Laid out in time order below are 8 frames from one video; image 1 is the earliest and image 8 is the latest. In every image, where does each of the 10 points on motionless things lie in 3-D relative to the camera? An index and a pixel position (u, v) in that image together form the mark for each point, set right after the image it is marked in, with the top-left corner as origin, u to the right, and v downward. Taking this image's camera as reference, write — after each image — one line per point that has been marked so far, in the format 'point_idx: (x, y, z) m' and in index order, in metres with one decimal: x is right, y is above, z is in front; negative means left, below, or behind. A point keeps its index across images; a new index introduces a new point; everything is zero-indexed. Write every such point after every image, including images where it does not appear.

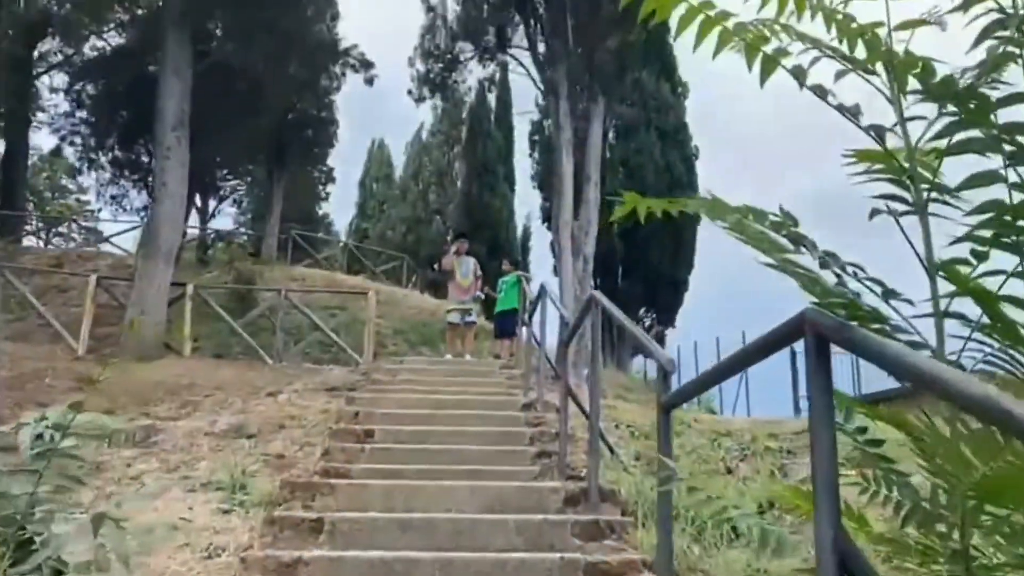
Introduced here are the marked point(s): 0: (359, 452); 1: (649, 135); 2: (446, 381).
0: (-1.0, -1.1, +6.5) m
1: (+2.2, +2.5, +16.6) m
2: (-0.6, -1.0, +10.1) m
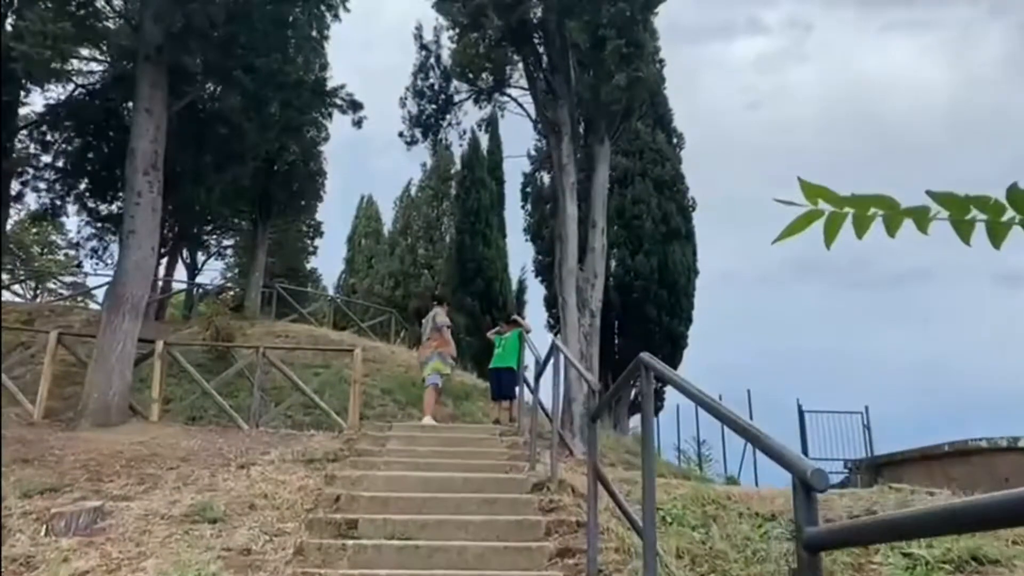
0: (-0.9, -1.4, +5.4) m
1: (+2.1, +1.6, +15.8) m
2: (-0.6, -1.5, +9.1) m
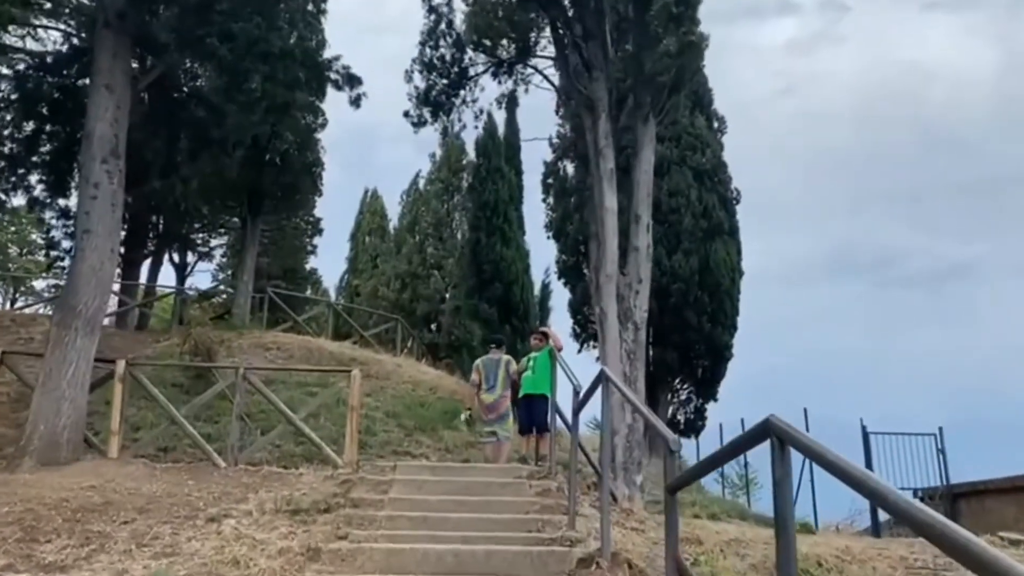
0: (-0.7, -1.5, +3.7) m
1: (+2.4, +1.6, +14.0) m
2: (-0.4, -1.6, +7.3) m
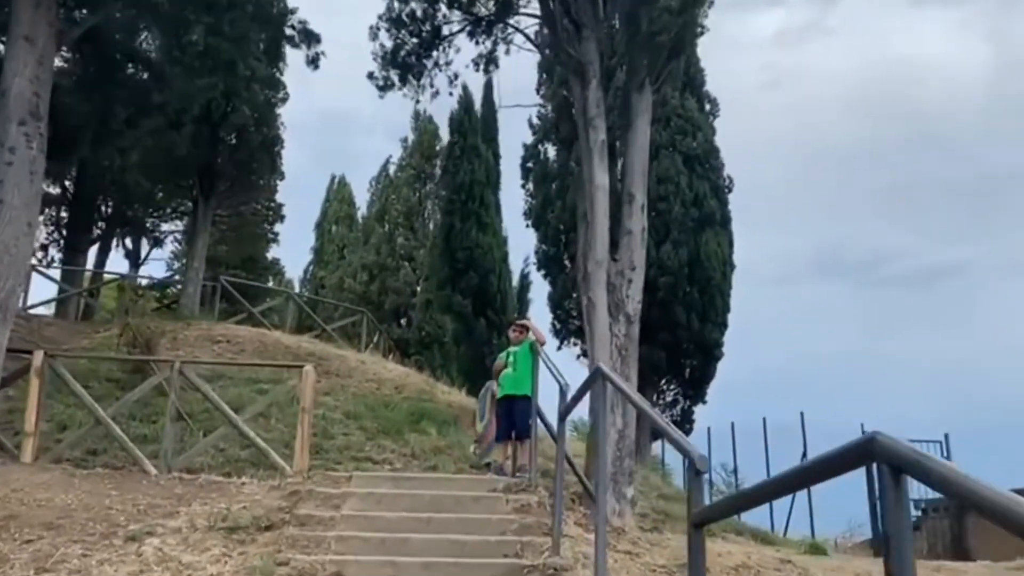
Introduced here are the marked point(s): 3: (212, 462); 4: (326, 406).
0: (-0.8, -1.4, +2.6) m
1: (+2.1, +1.7, +13.0) m
2: (-0.6, -1.5, +6.3) m
3: (-2.6, -1.5, +8.8) m
4: (-1.9, -1.2, +10.4) m
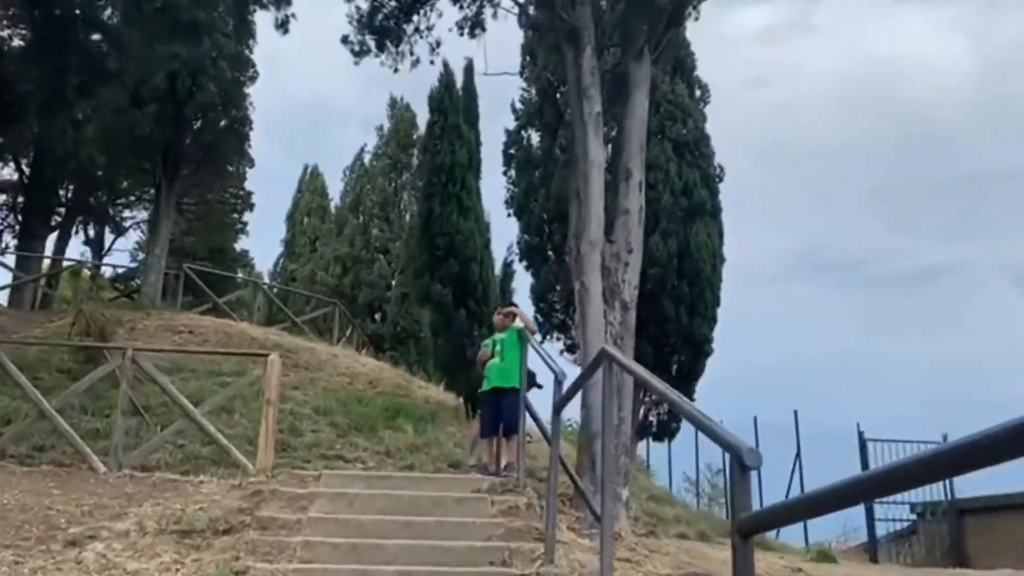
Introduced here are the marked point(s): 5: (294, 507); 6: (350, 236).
0: (-0.8, -1.2, +2.0) m
1: (+1.9, +1.7, +12.5) m
2: (-0.6, -1.3, +5.6) m
3: (-2.8, -1.4, +8.1) m
4: (-2.1, -1.1, +9.7) m
5: (-1.3, -1.3, +5.9) m
6: (-3.1, +1.0, +19.4) m
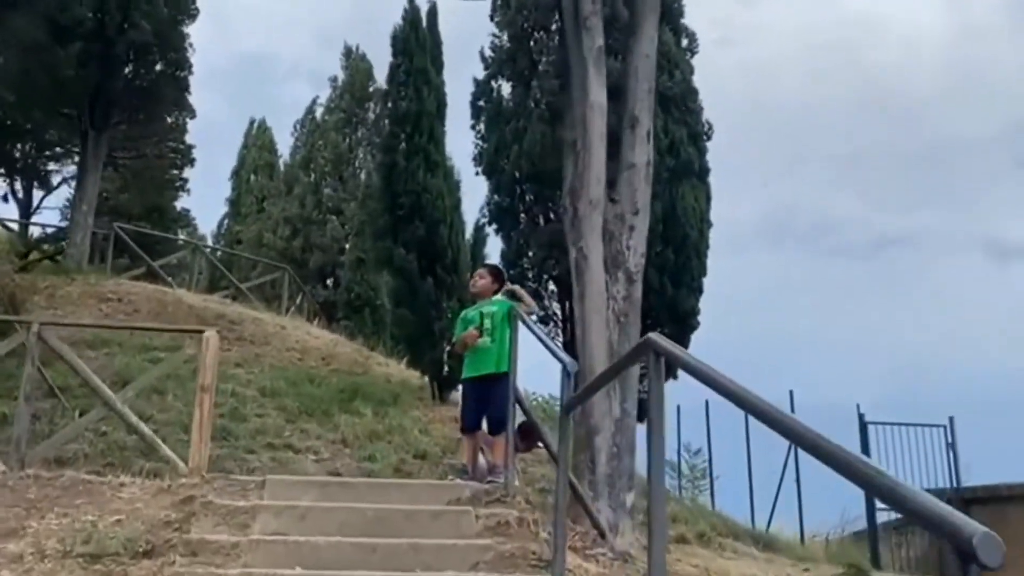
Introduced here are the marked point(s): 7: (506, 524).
0: (-0.6, -1.2, +0.9) m
1: (+1.5, +2.1, +11.4) m
2: (-0.7, -1.2, +4.5) m
3: (-2.9, -1.1, +6.9) m
4: (-2.3, -0.8, +8.6) m
5: (-1.3, -1.1, +4.8) m
6: (-3.8, +1.6, +18.1) m
7: (0.0, -1.1, +4.9) m
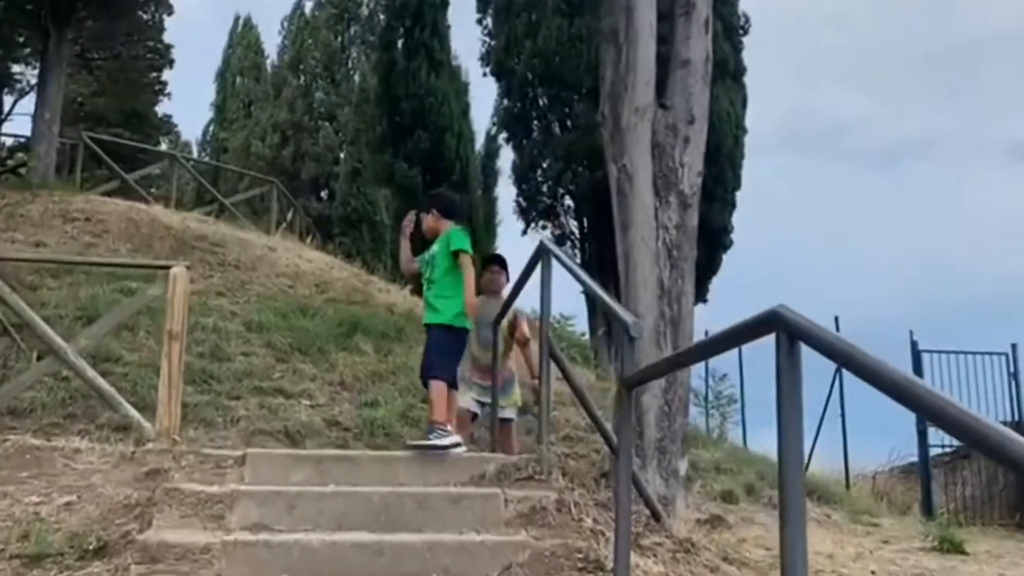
0: (-0.5, -1.3, 0.0) m
1: (+1.7, +3.0, +10.1) m
2: (-0.5, -1.0, +3.6) m
3: (-2.8, -0.7, +6.0) m
4: (-2.2, -0.2, +7.6) m
5: (-1.2, -0.9, +3.8) m
6: (-3.7, +3.1, +16.8) m
7: (+0.1, -0.9, +4.0) m
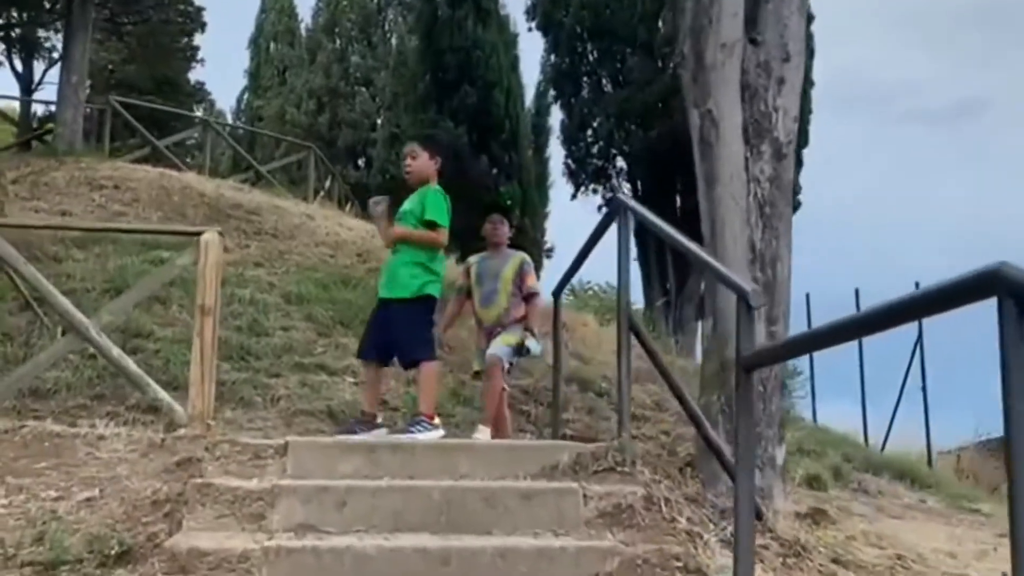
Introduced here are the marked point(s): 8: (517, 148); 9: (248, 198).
0: (-0.3, -1.3, -0.5) m
1: (+2.1, +3.3, +9.4) m
2: (-0.2, -0.9, +3.1) m
3: (-2.4, -0.5, +5.5) m
4: (-1.8, 0.0, +7.1) m
5: (-0.9, -0.8, +3.3) m
6: (-3.0, +3.6, +16.3) m
7: (+0.4, -0.7, +3.4) m
8: (0.0, +1.3, +9.4) m
9: (-2.3, +0.8, +8.9) m
